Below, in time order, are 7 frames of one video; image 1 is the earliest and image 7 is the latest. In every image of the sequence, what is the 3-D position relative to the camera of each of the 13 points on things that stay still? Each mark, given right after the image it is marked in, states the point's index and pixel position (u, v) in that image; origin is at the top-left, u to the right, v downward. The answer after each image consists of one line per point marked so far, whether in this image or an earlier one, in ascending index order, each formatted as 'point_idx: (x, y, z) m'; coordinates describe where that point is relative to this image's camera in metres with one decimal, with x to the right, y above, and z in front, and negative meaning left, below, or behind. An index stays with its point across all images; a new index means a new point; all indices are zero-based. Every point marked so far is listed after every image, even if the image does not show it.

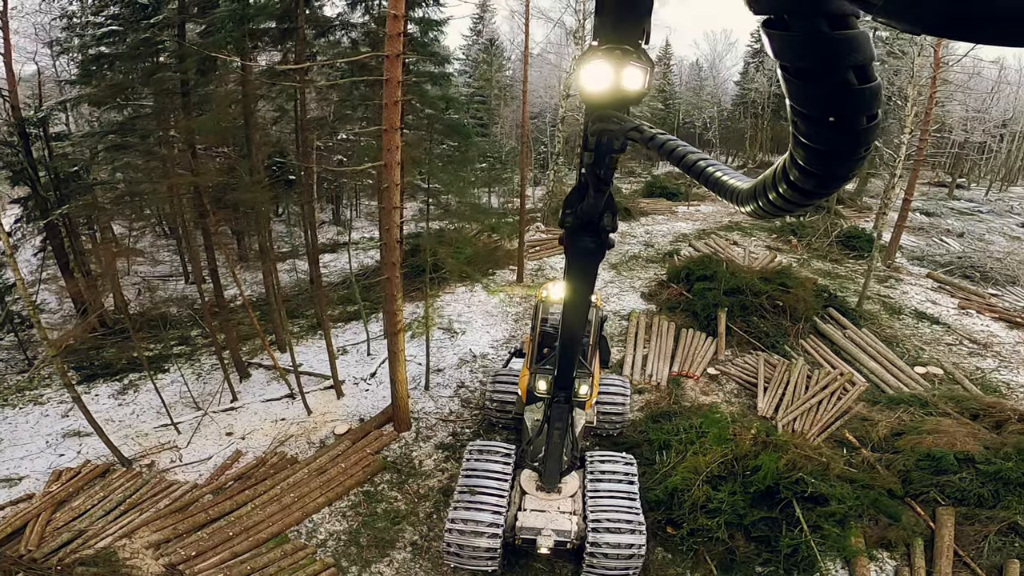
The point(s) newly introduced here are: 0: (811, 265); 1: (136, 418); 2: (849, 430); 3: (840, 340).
0: (+9.2, +0.7, +18.1) m
1: (-6.5, -2.3, +10.3) m
2: (+5.0, -2.1, +8.7) m
3: (+6.9, -1.1, +12.2) m
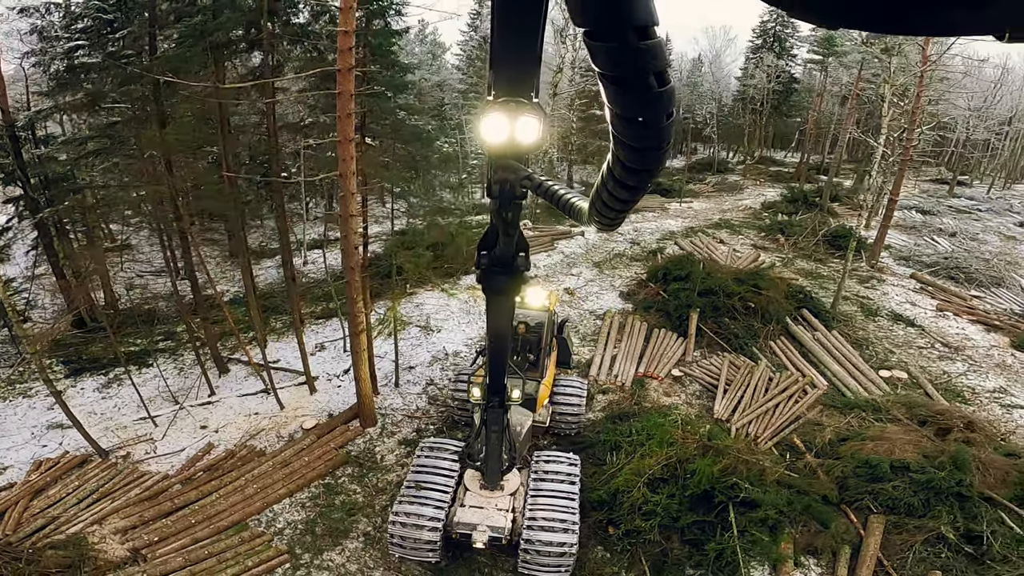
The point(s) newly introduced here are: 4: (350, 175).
0: (+8.7, +0.7, +18.1) m
1: (-7.2, -2.3, +10.7) m
2: (+4.4, -2.2, +8.8) m
3: (+6.3, -1.2, +12.3) m
4: (-2.3, +1.5, +8.3) m
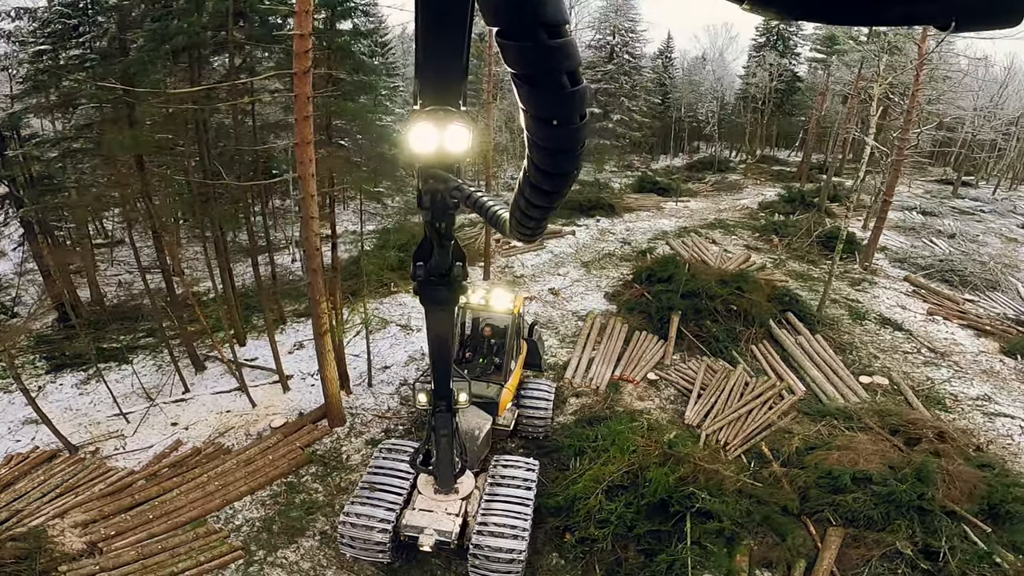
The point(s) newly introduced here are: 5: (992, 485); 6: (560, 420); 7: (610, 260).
0: (+8.4, +0.6, +17.9) m
1: (-7.7, -2.2, +10.7) m
2: (+3.8, -2.3, +8.7) m
3: (+5.8, -1.2, +12.1) m
4: (-2.9, +1.5, +8.2) m
5: (+5.8, -2.4, +7.1) m
6: (+0.8, -2.2, +9.9) m
7: (+2.9, +0.8, +17.4) m
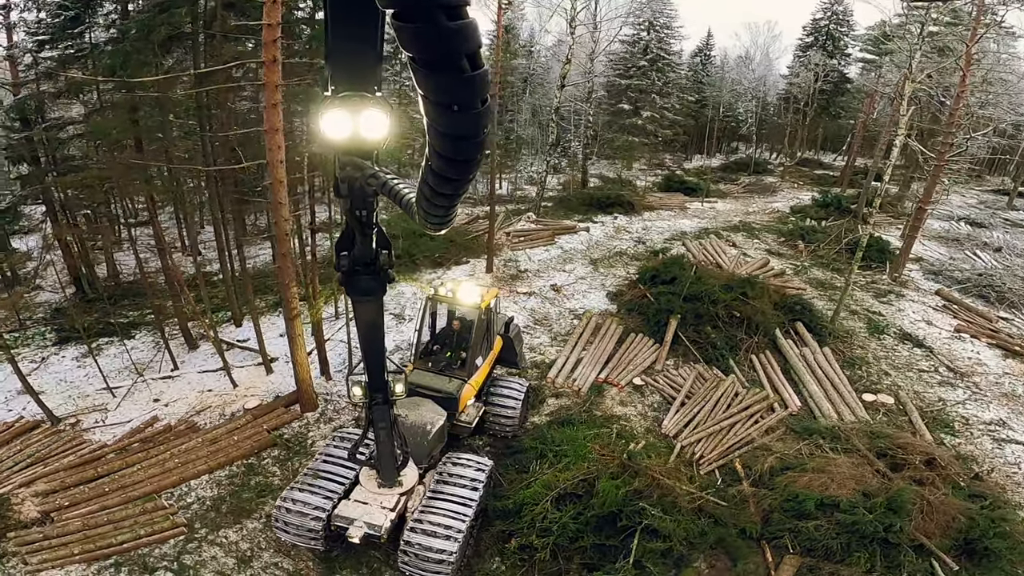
0: (+8.6, +0.4, +17.0) m
1: (-8.1, -1.8, +11.0) m
2: (+3.3, -2.4, +8.2) m
3: (+5.5, -1.4, +11.4) m
4: (-3.3, +1.8, +8.1) m
5: (+5.1, -2.6, +6.4) m
6: (+0.4, -2.2, +9.6) m
7: (+3.1, +0.8, +16.9) m
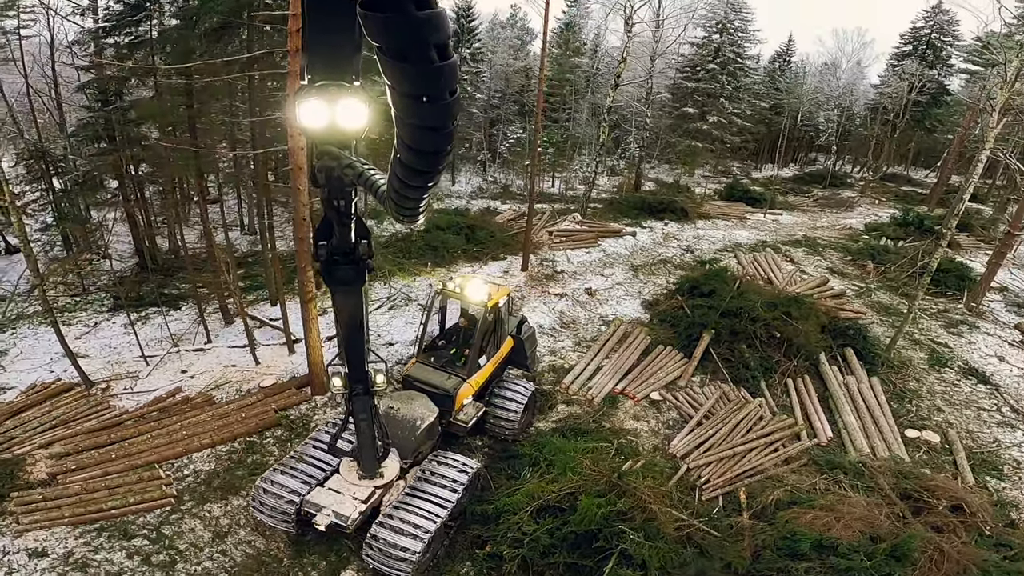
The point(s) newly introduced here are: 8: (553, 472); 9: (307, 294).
0: (+9.6, -0.2, +15.7) m
1: (-7.7, -1.2, +11.7) m
2: (+3.1, -2.6, +7.6) m
3: (+5.8, -1.8, +10.6) m
4: (-3.0, +2.0, +8.3) m
5: (+4.7, -2.9, +5.6) m
6: (+0.4, -2.2, +9.3) m
7: (+4.2, +0.6, +16.2) m
8: (+0.5, -2.3, +7.4) m
9: (-3.2, -0.1, +9.1) m
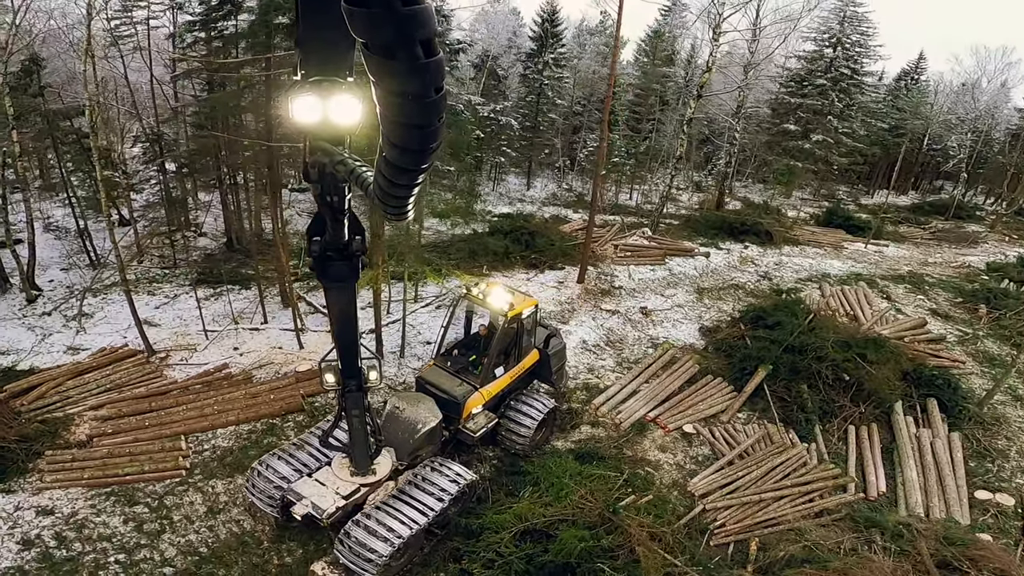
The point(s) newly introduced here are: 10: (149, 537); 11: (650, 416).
0: (+10.9, -1.4, +13.8) m
1: (-6.9, -0.7, +12.6) m
2: (+3.0, -3.0, +6.8) m
3: (+6.2, -2.5, +9.3) m
4: (-2.5, +2.1, +8.5) m
5: (+4.3, -3.4, +4.6) m
6: (+0.7, -2.4, +8.9) m
7: (+5.7, -0.1, +15.2) m
8: (+0.5, -2.5, +7.0) m
9: (-2.7, 0.0, +9.4) m
10: (-3.9, -2.7, +6.3) m
11: (+2.3, -2.2, +9.8) m
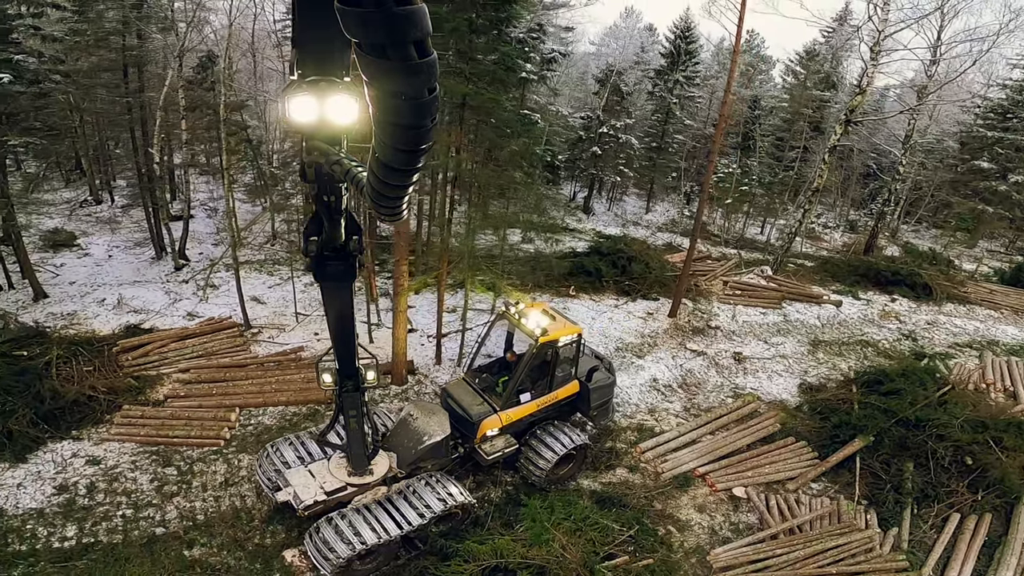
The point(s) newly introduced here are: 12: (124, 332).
0: (+12.2, -3.2, +10.4) m
1: (-5.1, -0.3, +13.8) m
2: (+2.6, -3.6, +5.6) m
3: (+6.4, -3.5, +7.2) m
4: (-1.6, +2.1, +8.7) m
5: (+3.2, -4.0, +3.2) m
6: (+1.0, -2.8, +8.3) m
7: (+7.7, -1.4, +13.1) m
8: (+0.3, -2.8, +6.5) m
9: (-1.9, 0.0, +9.6) m
10: (-4.1, -2.4, +6.9) m
11: (+2.8, -2.8, +8.7) m
12: (-7.4, -0.8, +11.1) m
